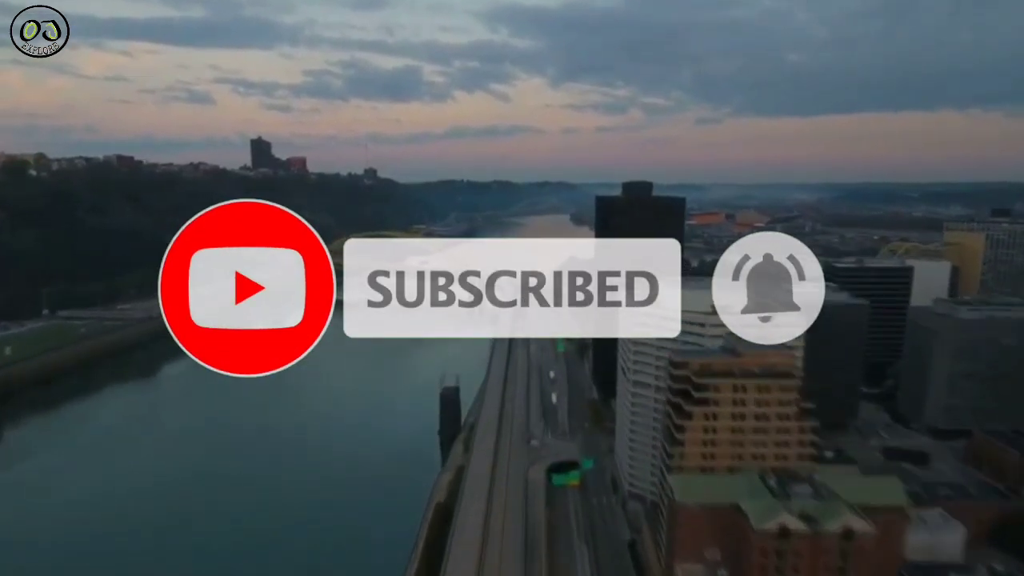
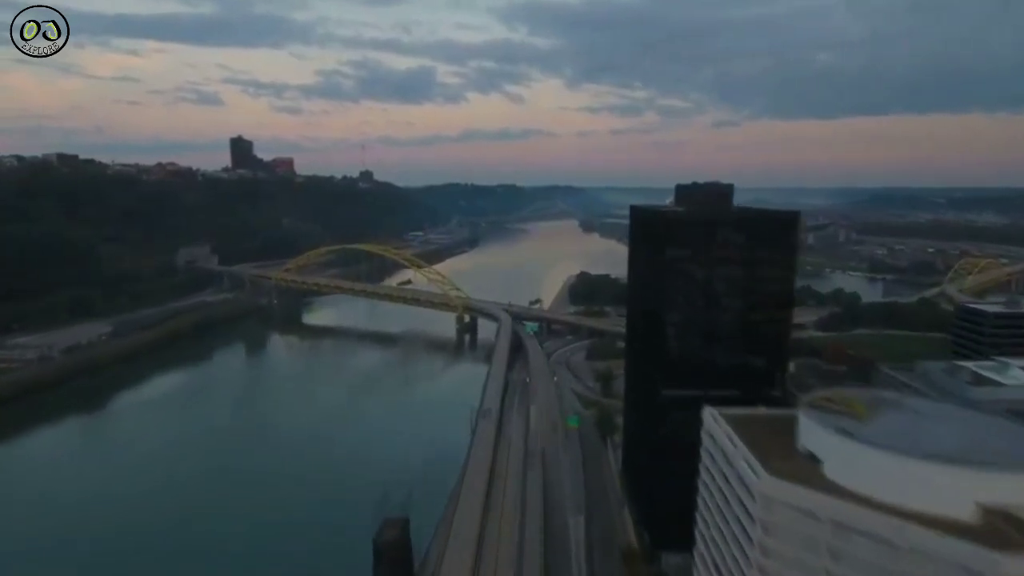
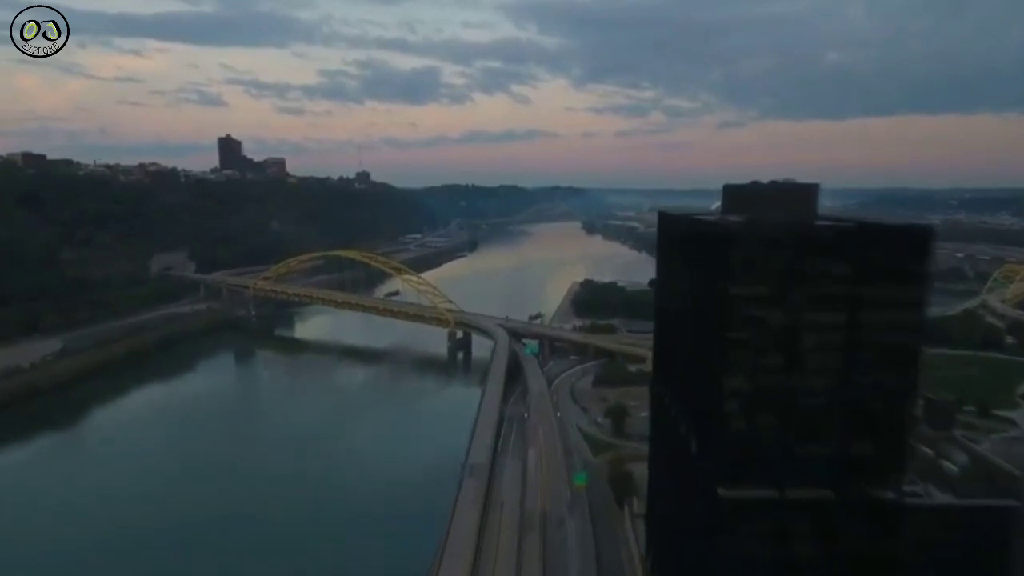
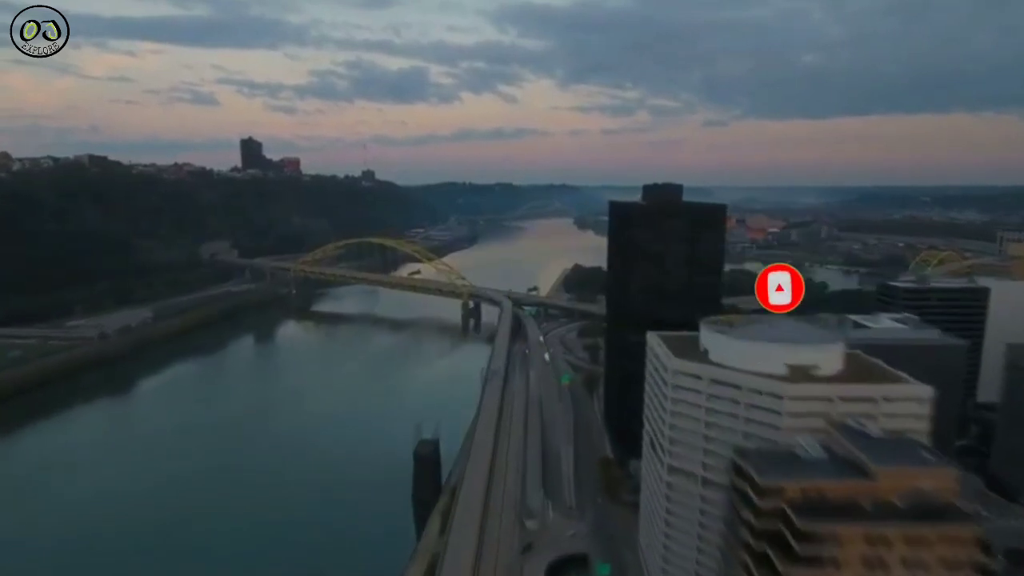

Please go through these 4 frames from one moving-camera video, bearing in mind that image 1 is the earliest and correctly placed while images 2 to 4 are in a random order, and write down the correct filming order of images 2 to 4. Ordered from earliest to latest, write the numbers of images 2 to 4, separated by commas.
4, 2, 3
